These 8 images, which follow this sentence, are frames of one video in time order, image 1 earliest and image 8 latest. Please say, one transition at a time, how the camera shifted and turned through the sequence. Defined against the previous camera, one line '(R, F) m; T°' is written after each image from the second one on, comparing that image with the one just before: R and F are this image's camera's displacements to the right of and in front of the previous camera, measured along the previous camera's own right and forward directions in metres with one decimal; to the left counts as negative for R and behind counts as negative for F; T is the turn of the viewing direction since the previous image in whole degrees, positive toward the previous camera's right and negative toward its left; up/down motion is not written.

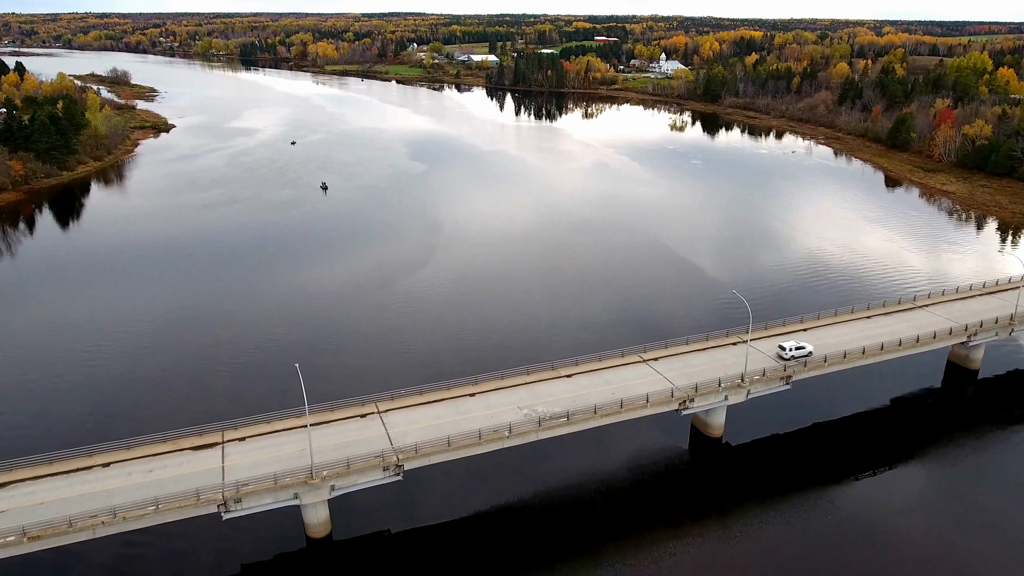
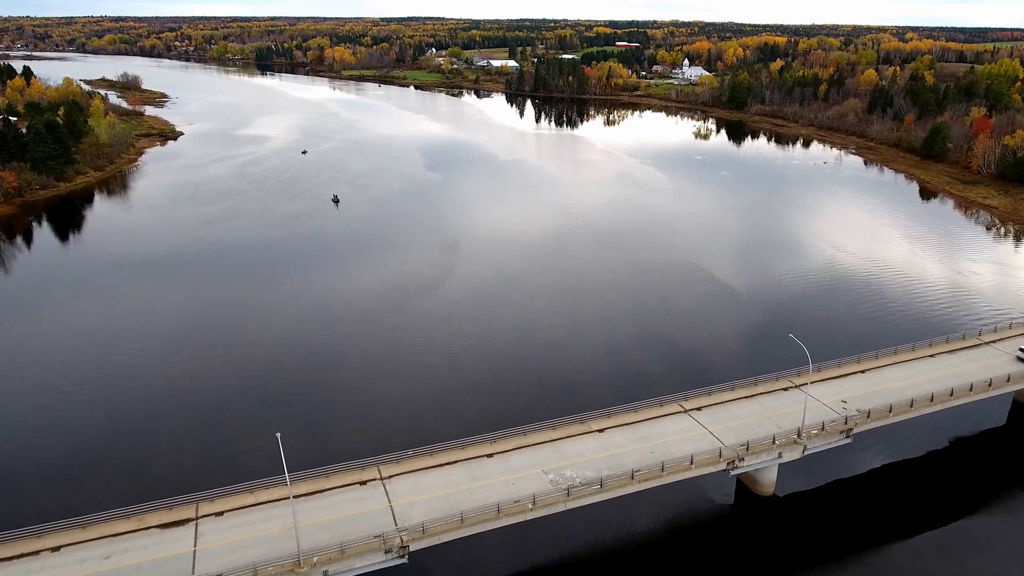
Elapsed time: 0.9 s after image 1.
(-0.2, +2.0) m; -1°
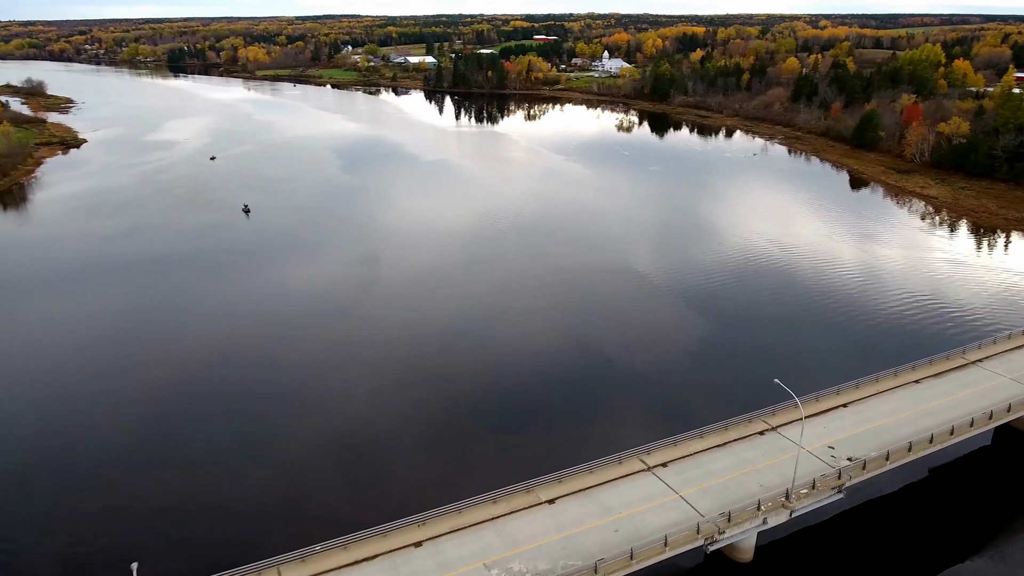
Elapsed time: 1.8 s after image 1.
(+0.3, +2.7) m; +6°
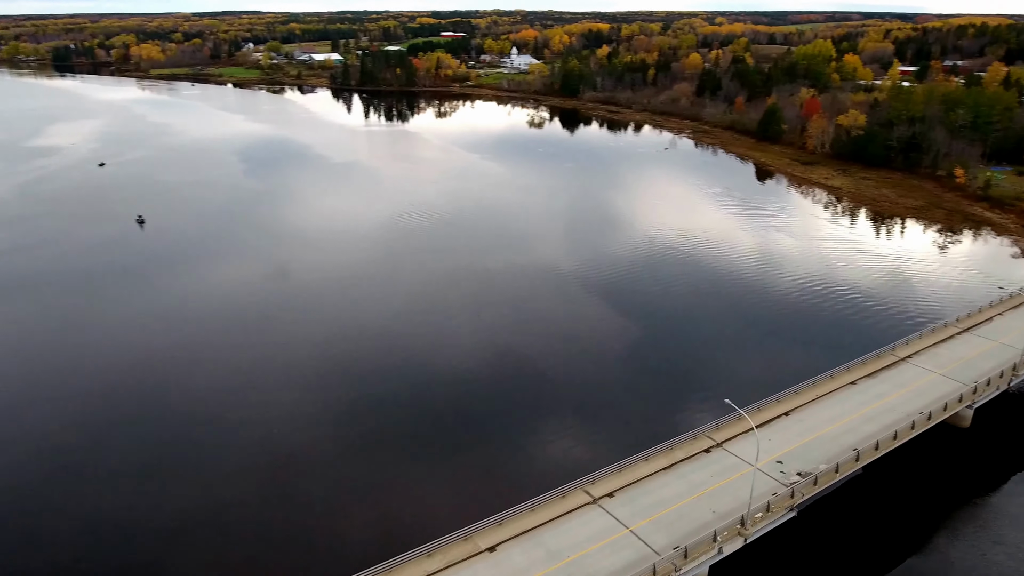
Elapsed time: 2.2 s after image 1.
(0.0, +1.2) m; +7°
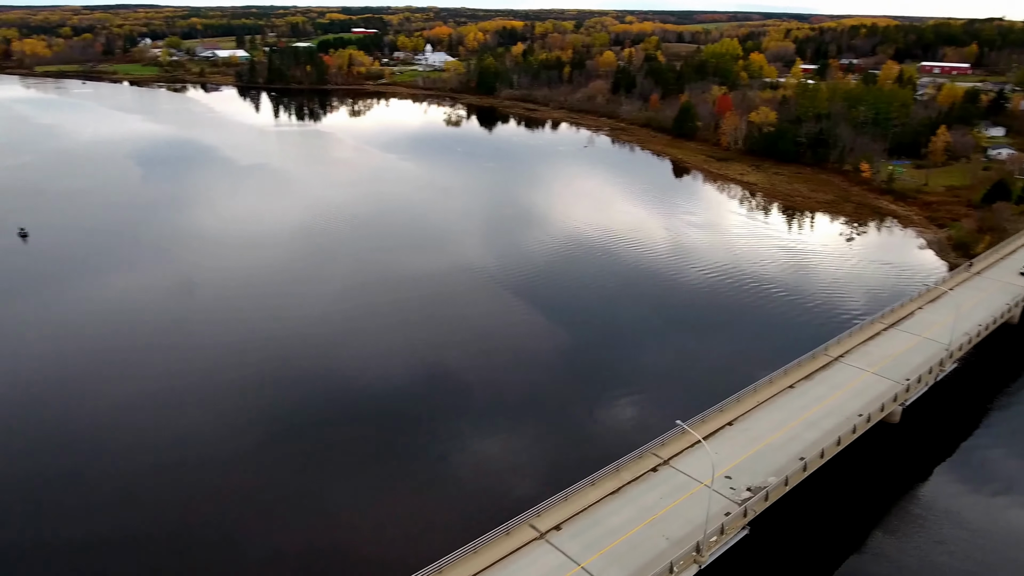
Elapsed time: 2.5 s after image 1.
(-0.1, +1.0) m; +7°
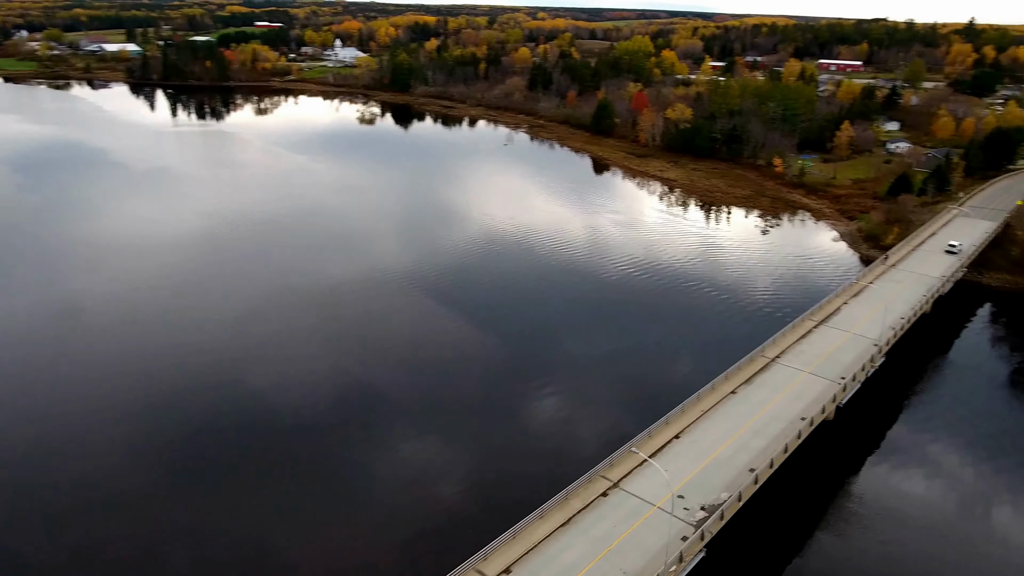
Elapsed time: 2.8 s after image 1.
(-0.2, +0.9) m; +7°
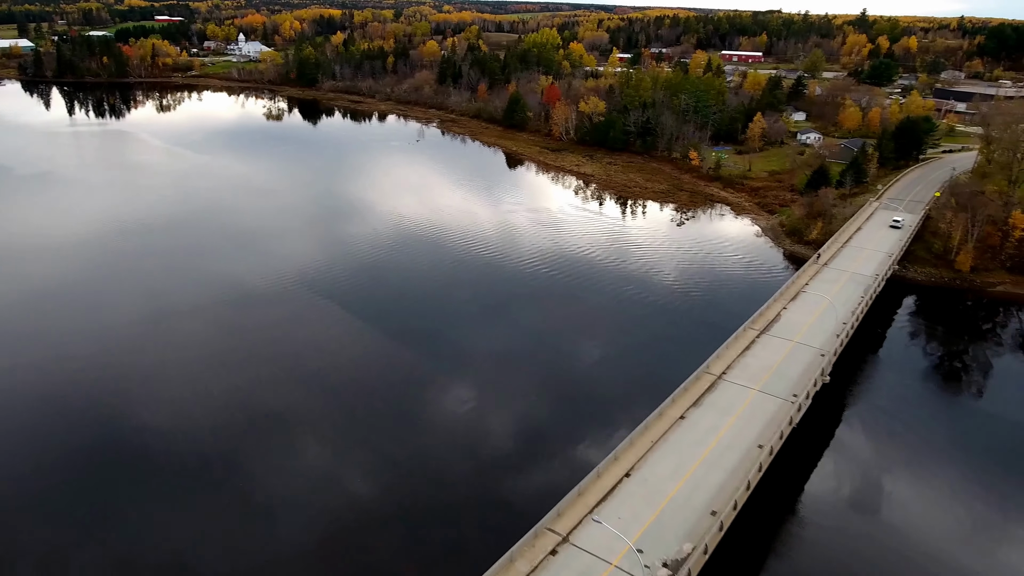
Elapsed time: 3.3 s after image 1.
(+0.7, +2.2) m; +7°
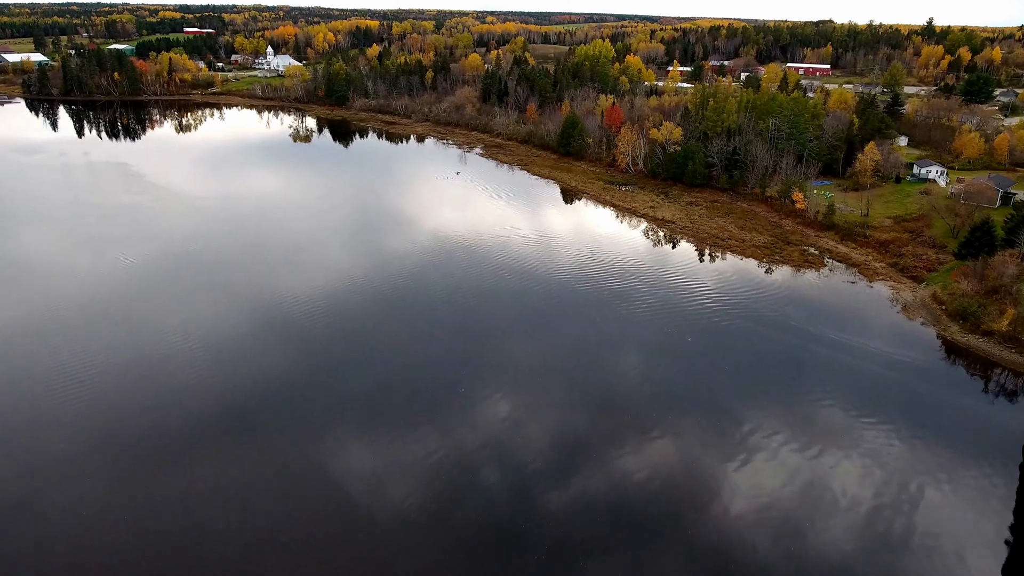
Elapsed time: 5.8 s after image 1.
(-1.0, +5.1) m; -3°
